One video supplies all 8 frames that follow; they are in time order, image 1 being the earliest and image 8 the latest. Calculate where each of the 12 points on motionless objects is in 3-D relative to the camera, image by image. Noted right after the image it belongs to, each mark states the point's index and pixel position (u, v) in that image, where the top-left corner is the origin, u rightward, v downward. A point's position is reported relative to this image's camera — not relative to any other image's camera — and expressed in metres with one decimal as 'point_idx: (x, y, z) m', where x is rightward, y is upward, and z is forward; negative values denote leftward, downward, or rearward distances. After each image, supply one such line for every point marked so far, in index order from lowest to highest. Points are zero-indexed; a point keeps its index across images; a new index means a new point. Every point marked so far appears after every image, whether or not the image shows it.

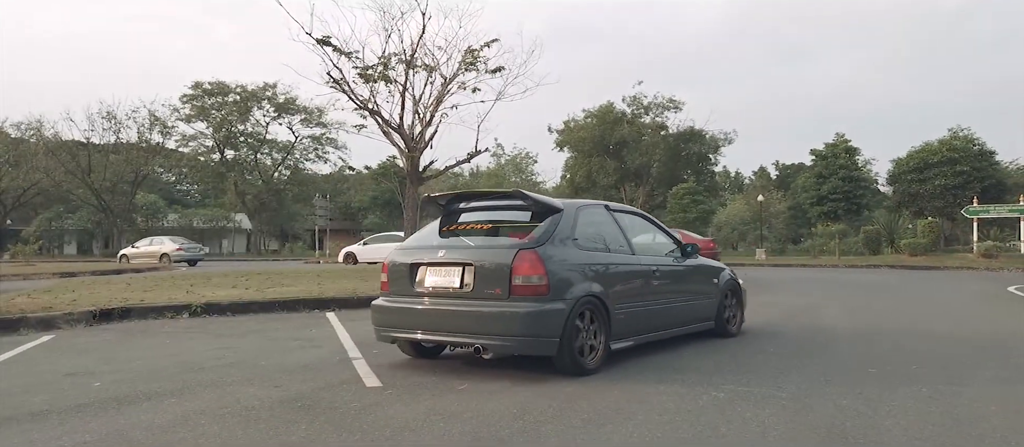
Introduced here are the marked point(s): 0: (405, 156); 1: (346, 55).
0: (-2.8, +1.8, +18.4) m
1: (-4.4, +4.4, +17.9) m
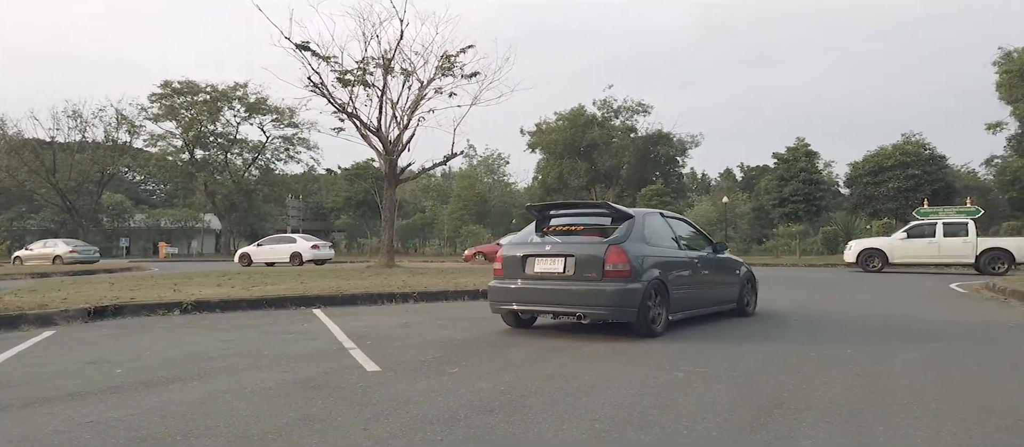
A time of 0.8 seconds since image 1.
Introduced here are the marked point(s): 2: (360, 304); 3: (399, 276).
0: (-3.5, +1.8, +18.8) m
1: (-5.0, +4.4, +18.3) m
2: (-2.5, -1.3, +11.3) m
3: (-2.6, -1.2, +15.3) m
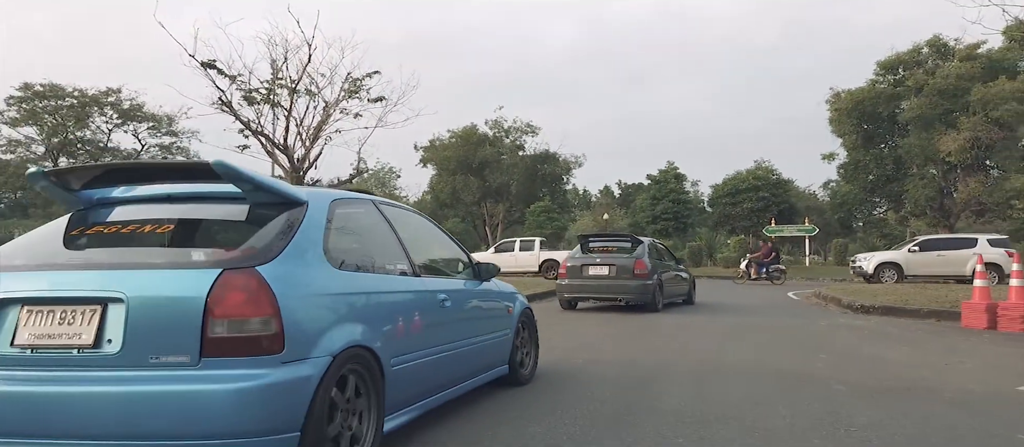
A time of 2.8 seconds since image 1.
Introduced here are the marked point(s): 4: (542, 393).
0: (-6.4, +1.3, +19.5) m
1: (-7.7, +4.0, +18.8) m
2: (-4.1, -1.6, +12.3) m
3: (-4.9, -1.6, +16.2) m
4: (+0.2, -1.3, +5.4) m
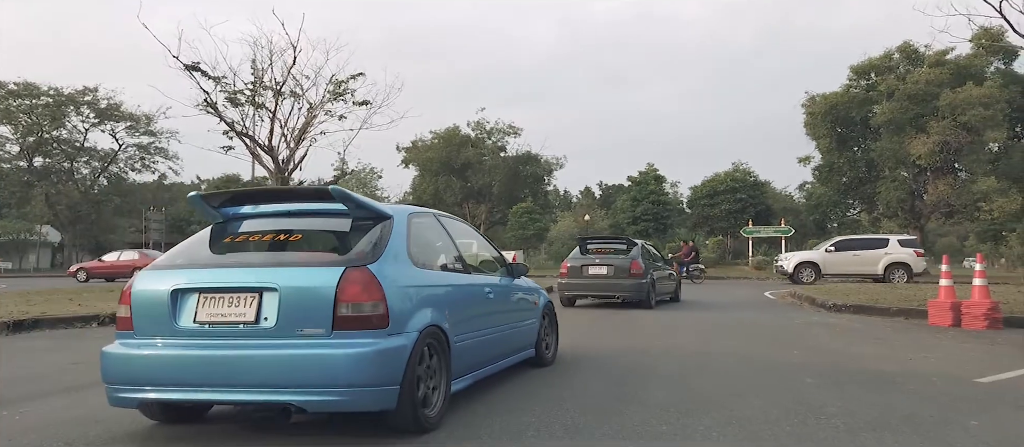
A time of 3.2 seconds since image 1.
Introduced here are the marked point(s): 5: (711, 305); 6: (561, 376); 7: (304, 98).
0: (-6.8, +1.3, +19.6) m
1: (-8.2, +4.0, +18.9) m
2: (-4.4, -1.7, +12.4) m
3: (-5.3, -1.6, +16.3) m
4: (+0.2, -1.3, +5.7) m
5: (+3.9, -1.6, +13.6) m
6: (+0.4, -1.3, +6.1) m
7: (-6.0, +3.6, +19.6) m
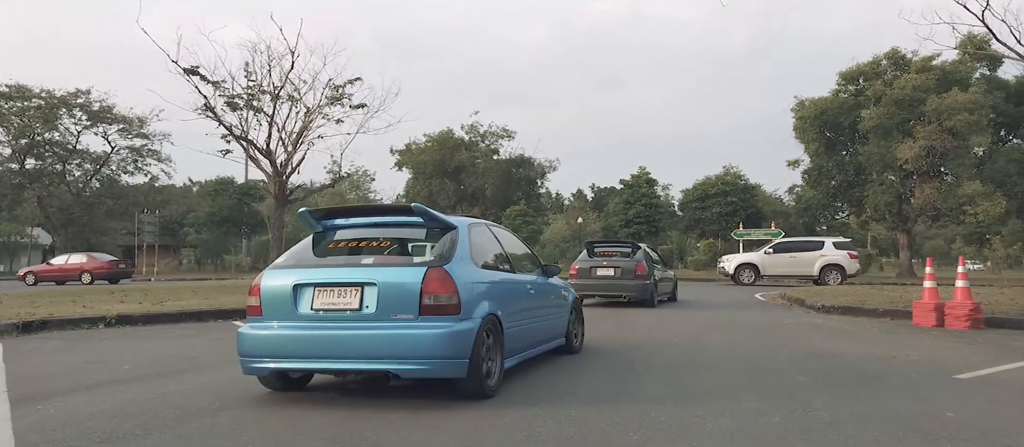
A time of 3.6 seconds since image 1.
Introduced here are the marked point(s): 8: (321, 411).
0: (-7.0, +1.2, +19.8) m
1: (-8.3, +3.9, +19.1) m
2: (-4.4, -1.7, +12.7) m
3: (-5.4, -1.7, +16.5) m
4: (+0.2, -1.4, +6.0) m
5: (+3.9, -1.7, +13.9) m
6: (+0.5, -1.4, +6.4) m
7: (-6.1, +3.5, +19.9) m
8: (-1.3, -1.3, +4.8) m
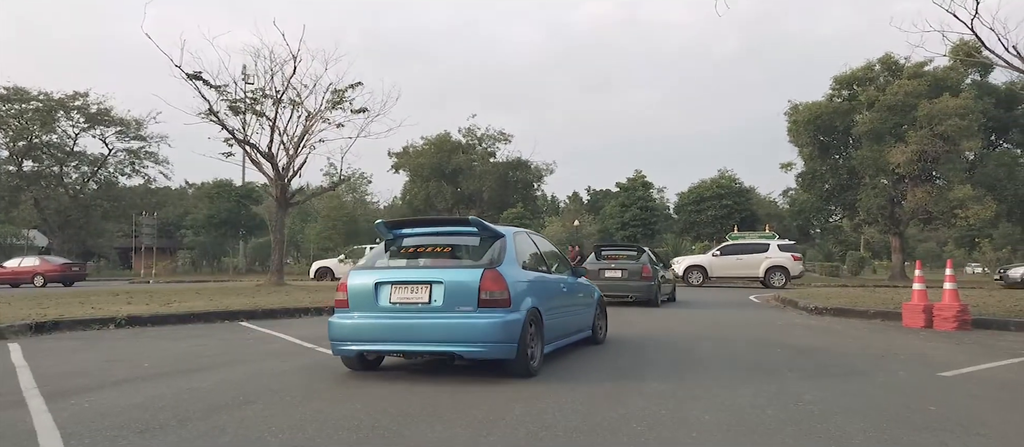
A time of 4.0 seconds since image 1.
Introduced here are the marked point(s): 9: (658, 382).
0: (-7.0, +1.2, +20.1) m
1: (-8.3, +3.8, +19.3) m
2: (-4.4, -1.8, +12.9) m
3: (-5.4, -1.7, +16.8) m
4: (+0.3, -1.4, +6.3) m
5: (+3.9, -1.8, +14.2) m
6: (+0.5, -1.4, +6.7) m
7: (-6.2, +3.4, +20.1) m
8: (-1.3, -1.4, +5.1) m
9: (+1.3, -1.4, +6.1) m
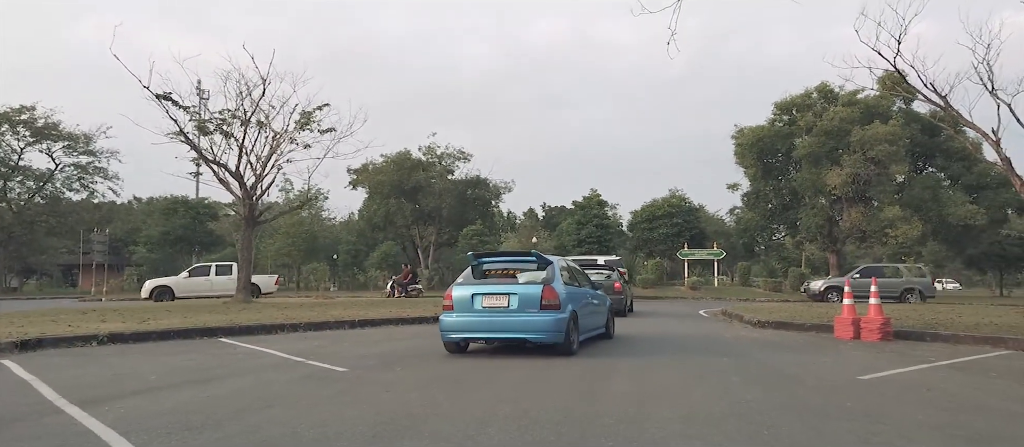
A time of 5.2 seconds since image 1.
0: (-8.1, +0.6, +20.5) m
1: (-9.4, +3.3, +19.7) m
2: (-5.1, -2.2, +13.4) m
3: (-6.3, -2.2, +17.2) m
4: (+0.1, -1.7, +7.1) m
5: (+3.1, -2.2, +15.3) m
6: (+0.3, -1.7, +7.5) m
7: (-7.3, +2.9, +20.6) m
8: (-1.4, -1.6, +5.8) m
9: (+1.1, -1.7, +7.0) m
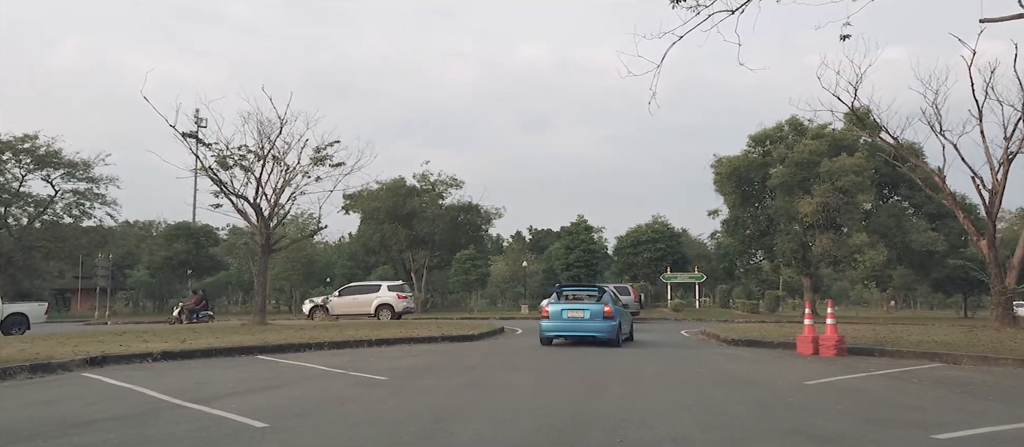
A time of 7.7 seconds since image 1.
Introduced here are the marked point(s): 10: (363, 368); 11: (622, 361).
0: (-8.2, -0.3, +22.1) m
1: (-9.5, +2.4, +21.4) m
2: (-5.0, -2.8, +15.1) m
3: (-6.3, -3.0, +18.8) m
4: (+0.2, -2.1, +8.9) m
5: (+3.2, -2.9, +17.1) m
6: (+0.5, -2.2, +9.3) m
7: (-7.4, +2.0, +22.4) m
8: (-1.2, -2.0, +7.6) m
9: (+1.3, -2.1, +8.8) m
10: (-2.6, -2.5, +11.6) m
11: (+1.8, -2.3, +11.1) m
